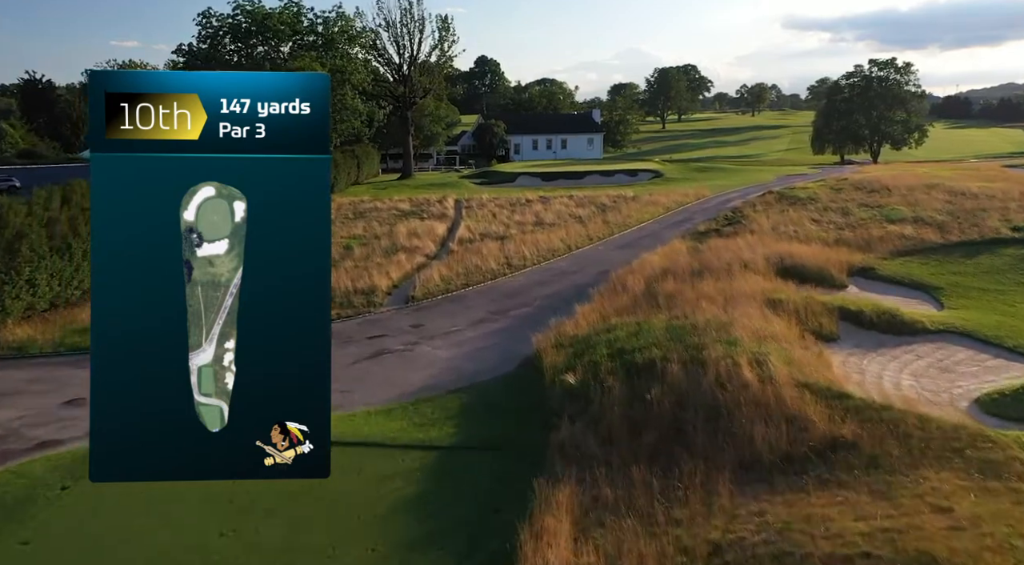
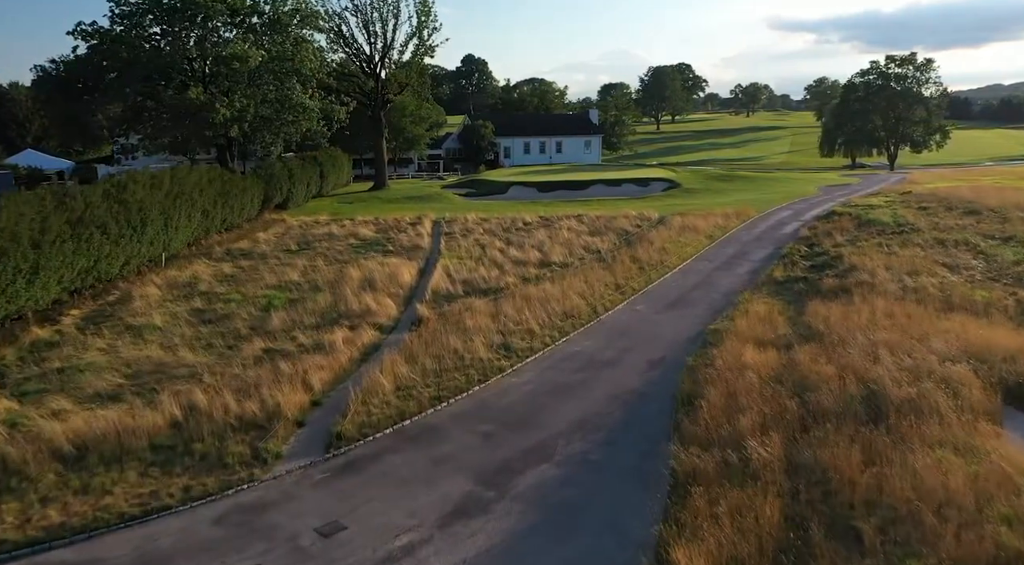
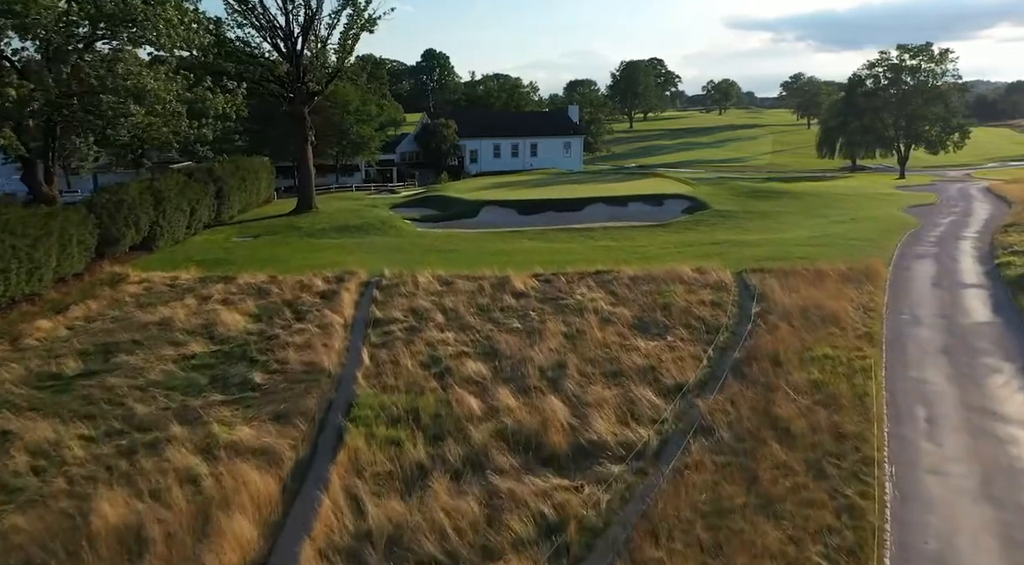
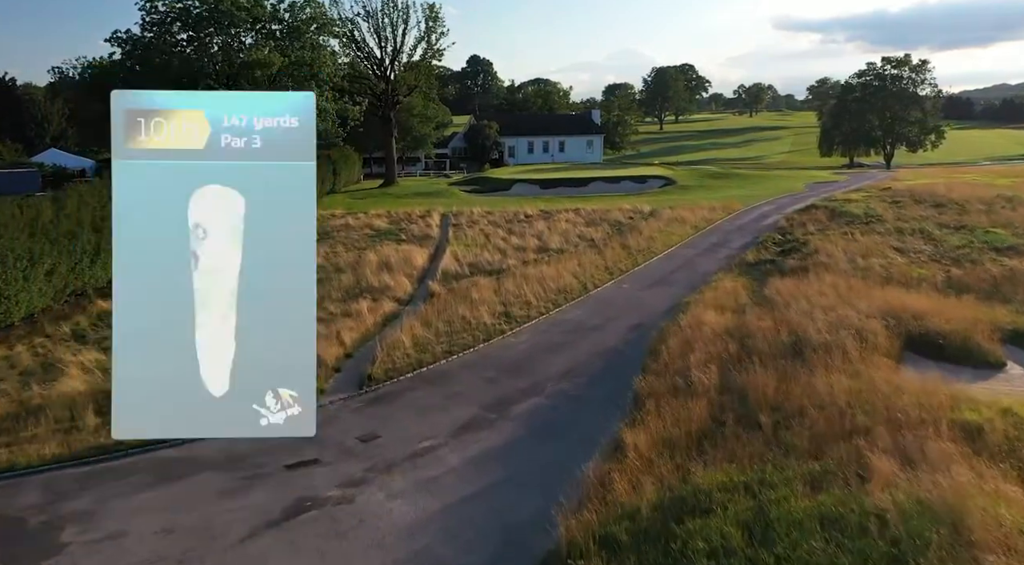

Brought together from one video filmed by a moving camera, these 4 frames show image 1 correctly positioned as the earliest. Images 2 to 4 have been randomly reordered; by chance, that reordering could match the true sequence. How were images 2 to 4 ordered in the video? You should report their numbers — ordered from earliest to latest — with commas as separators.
4, 2, 3
